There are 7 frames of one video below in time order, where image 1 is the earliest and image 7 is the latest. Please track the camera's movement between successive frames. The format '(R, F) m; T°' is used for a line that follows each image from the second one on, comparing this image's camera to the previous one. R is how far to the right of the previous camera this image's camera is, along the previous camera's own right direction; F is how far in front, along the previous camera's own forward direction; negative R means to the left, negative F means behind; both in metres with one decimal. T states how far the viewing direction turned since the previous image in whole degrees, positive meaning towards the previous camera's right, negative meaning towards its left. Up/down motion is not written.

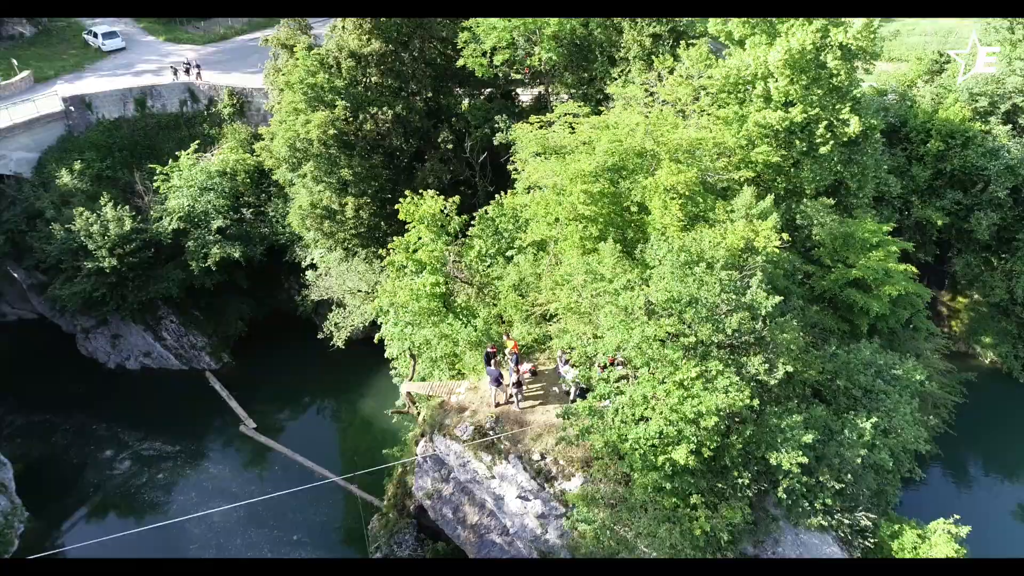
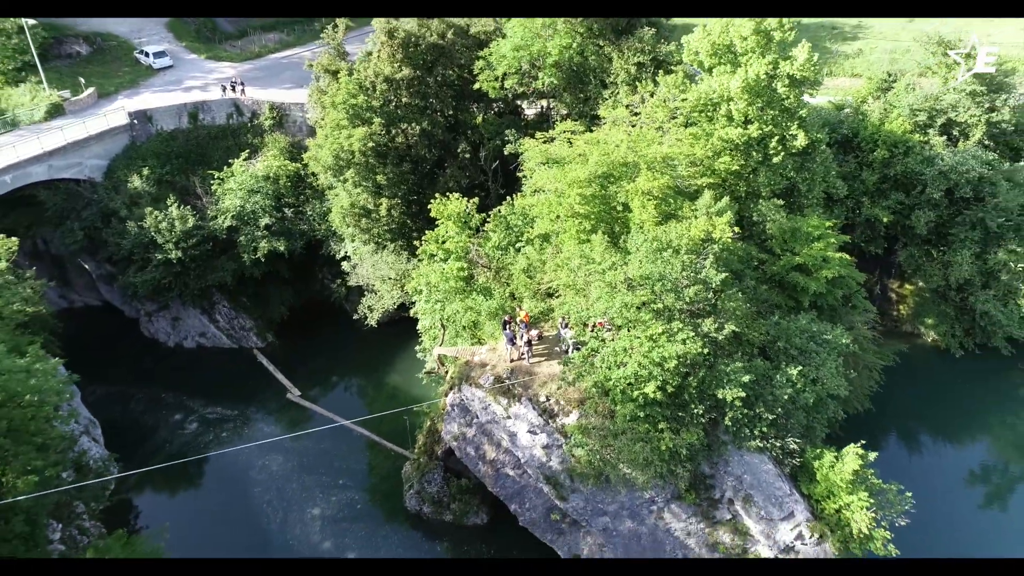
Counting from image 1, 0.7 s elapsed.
(-0.2, -3.2) m; 0°
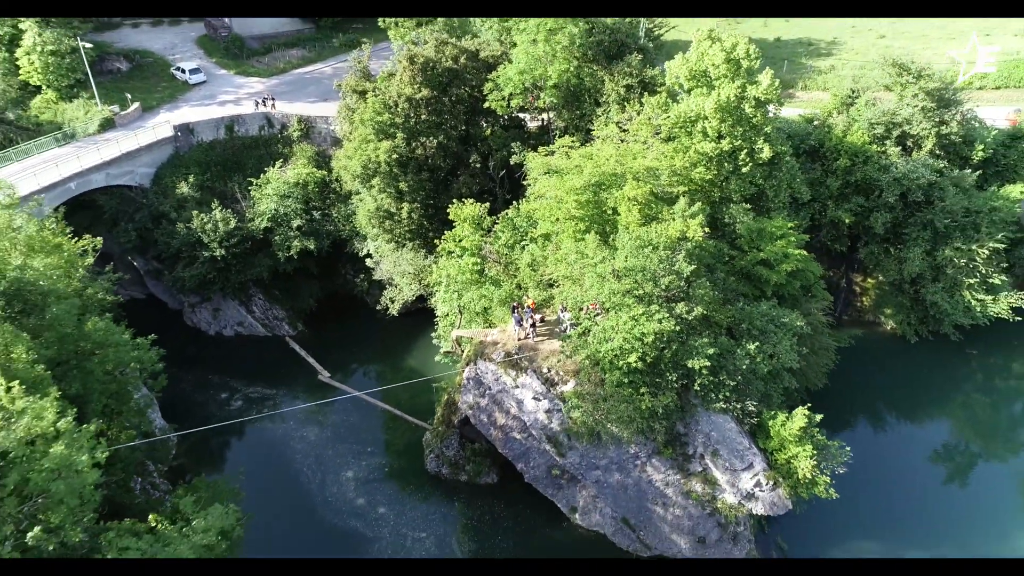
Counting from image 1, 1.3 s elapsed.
(-0.2, -2.9) m; 0°
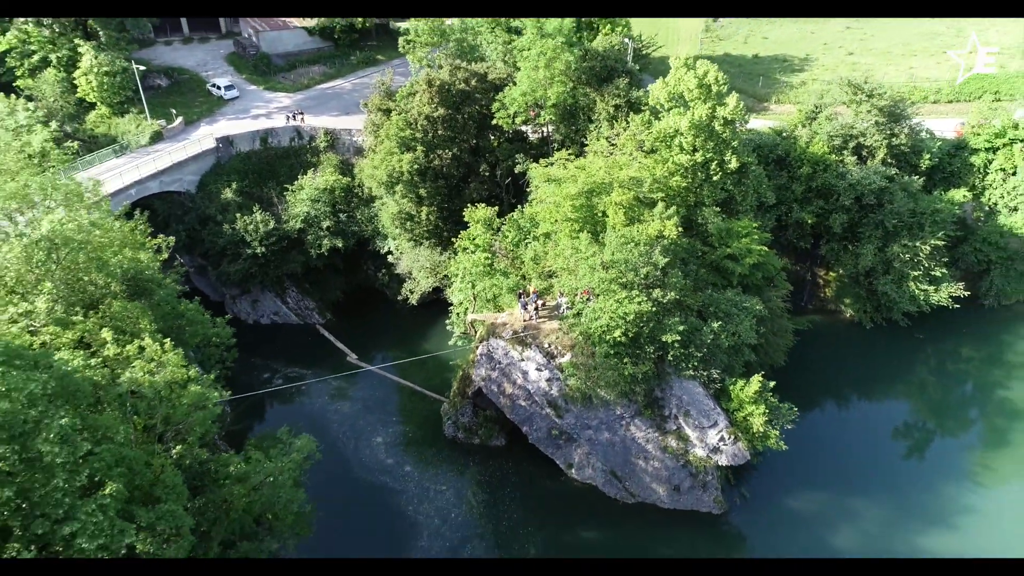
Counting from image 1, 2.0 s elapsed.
(-0.2, -3.6) m; 0°
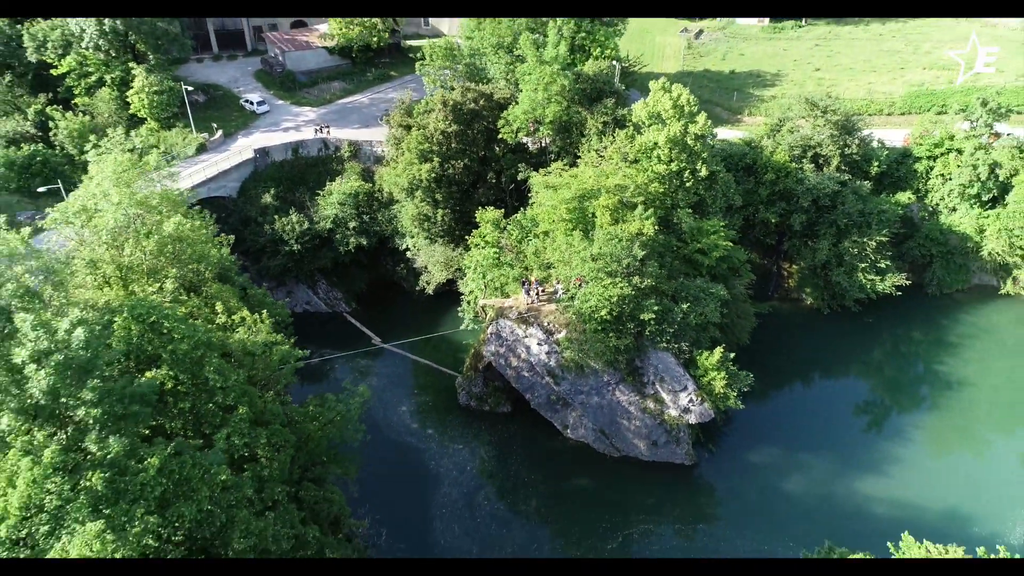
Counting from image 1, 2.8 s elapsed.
(-0.3, -4.3) m; 0°
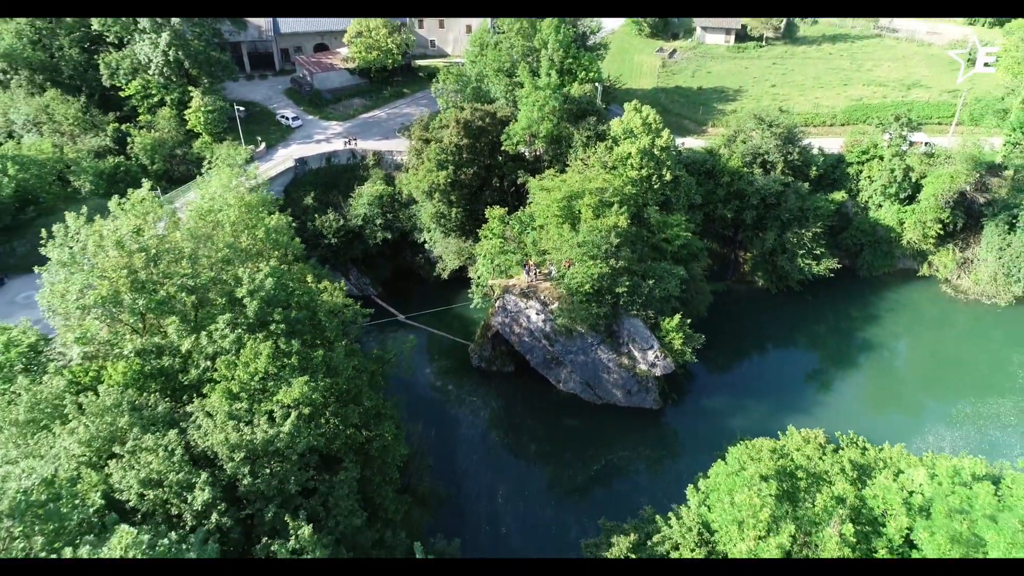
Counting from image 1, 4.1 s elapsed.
(-0.5, -6.7) m; +1°
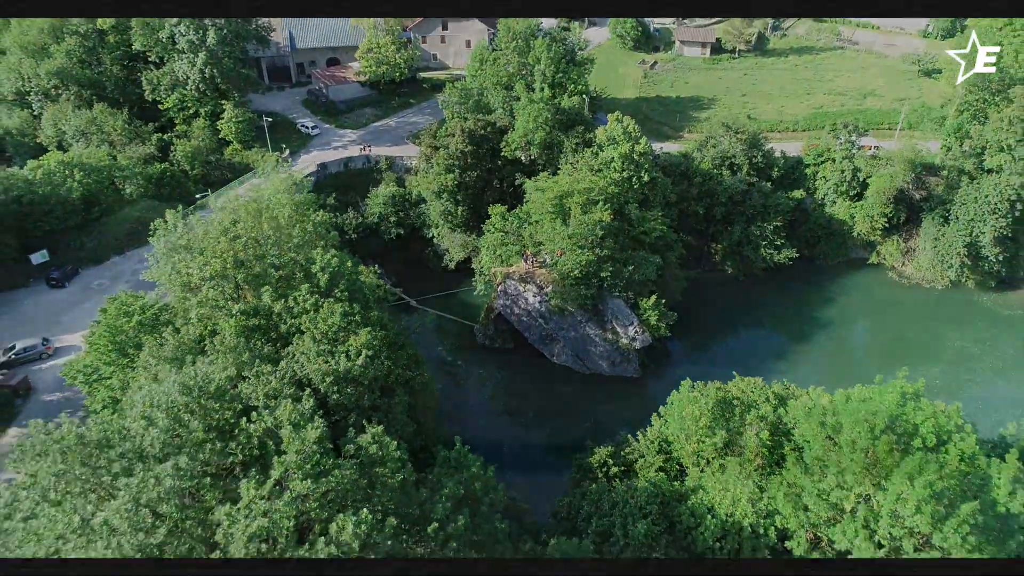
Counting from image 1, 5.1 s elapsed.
(-0.4, -5.4) m; +1°
